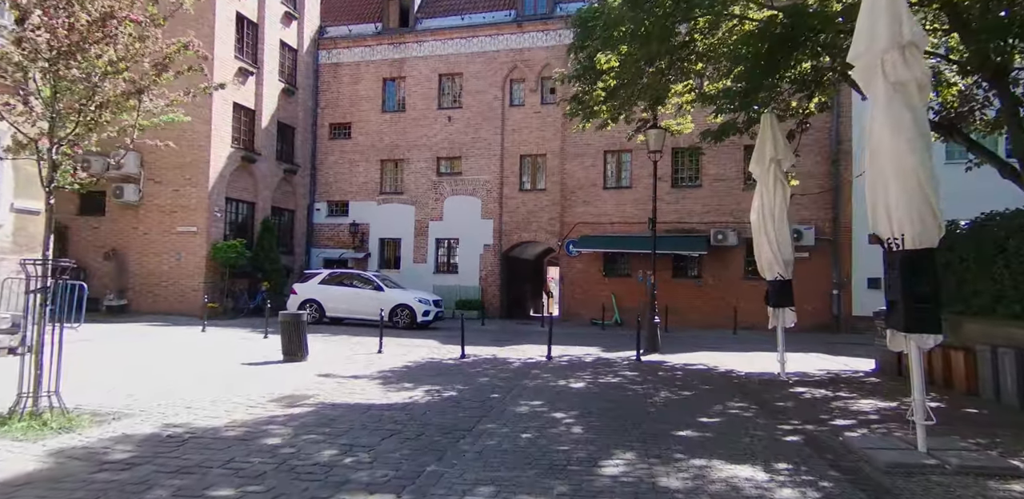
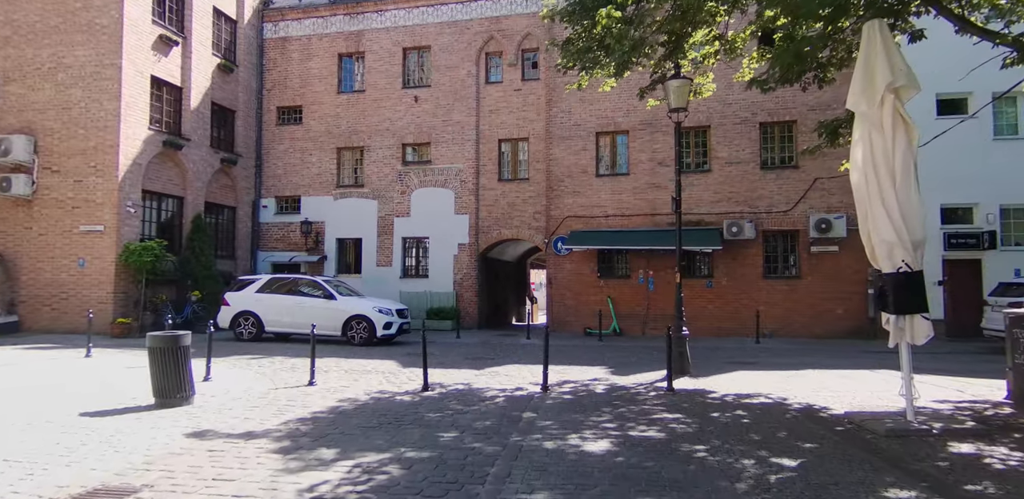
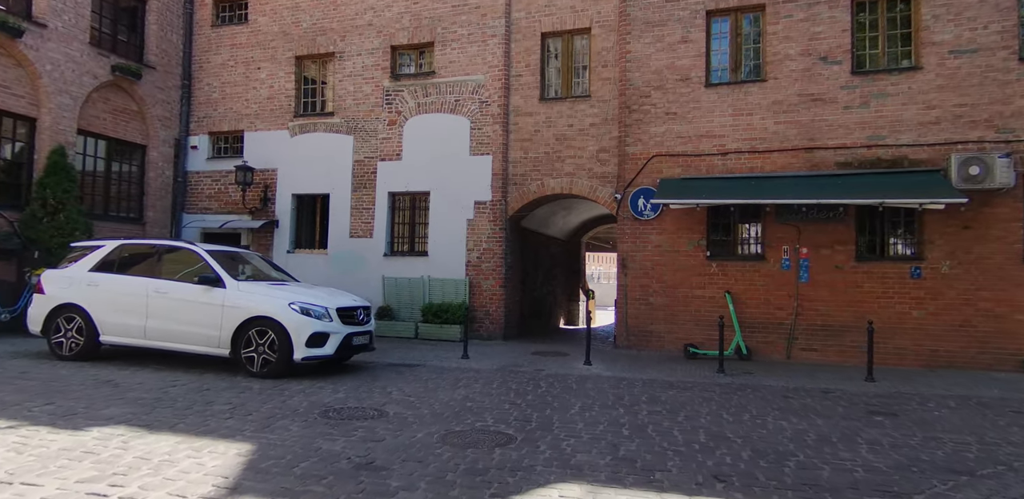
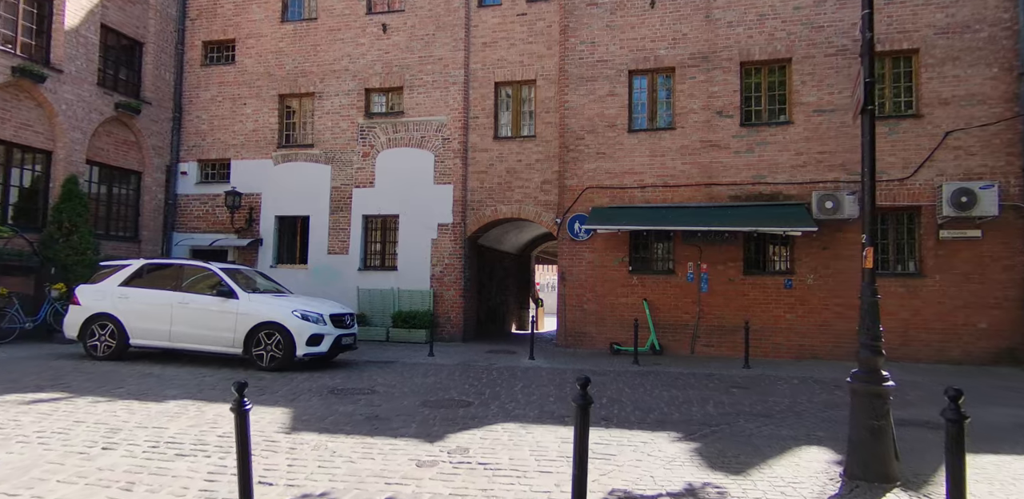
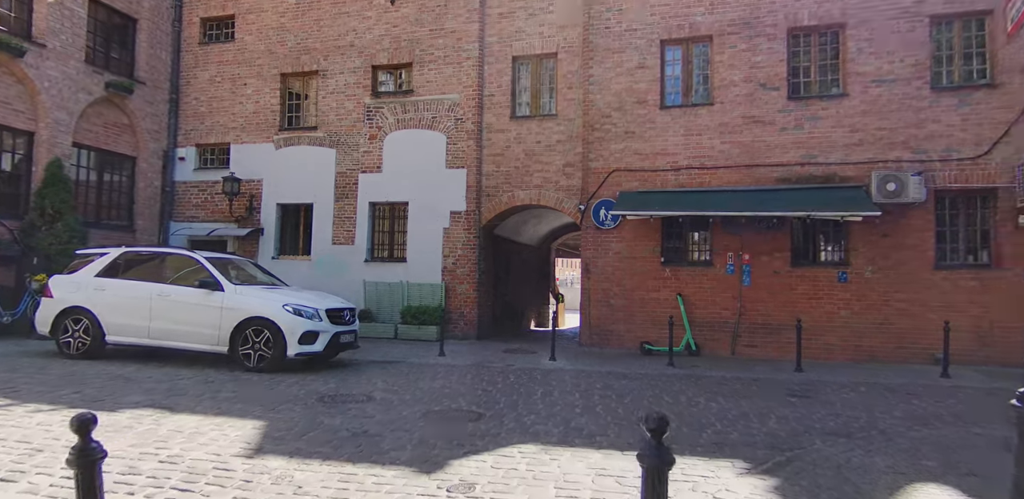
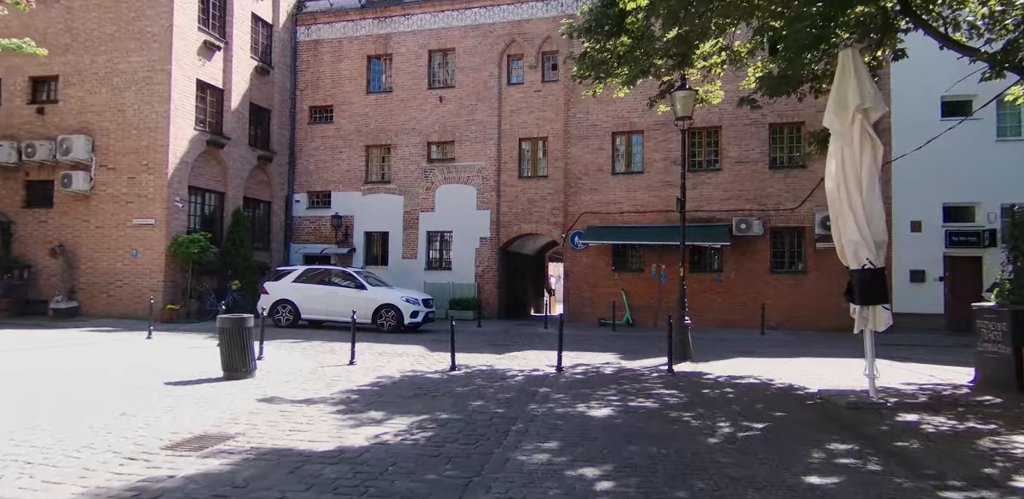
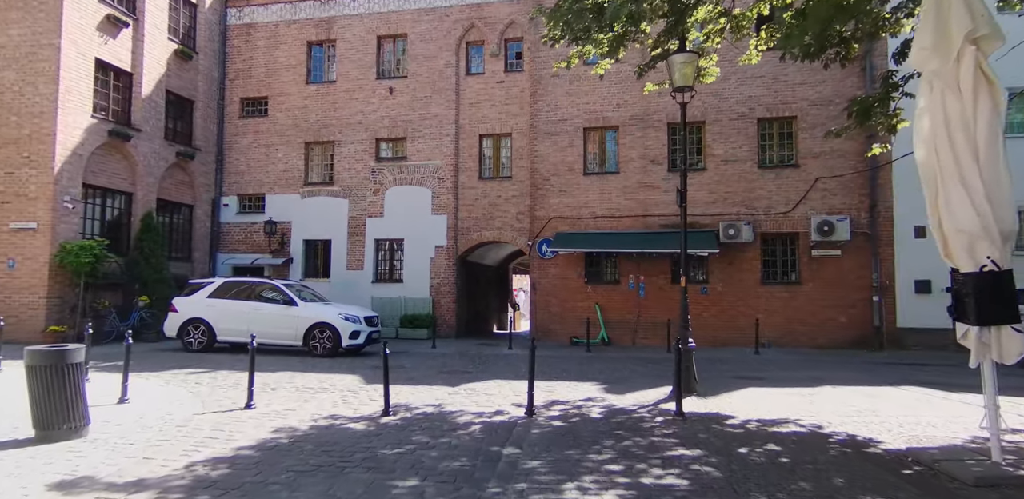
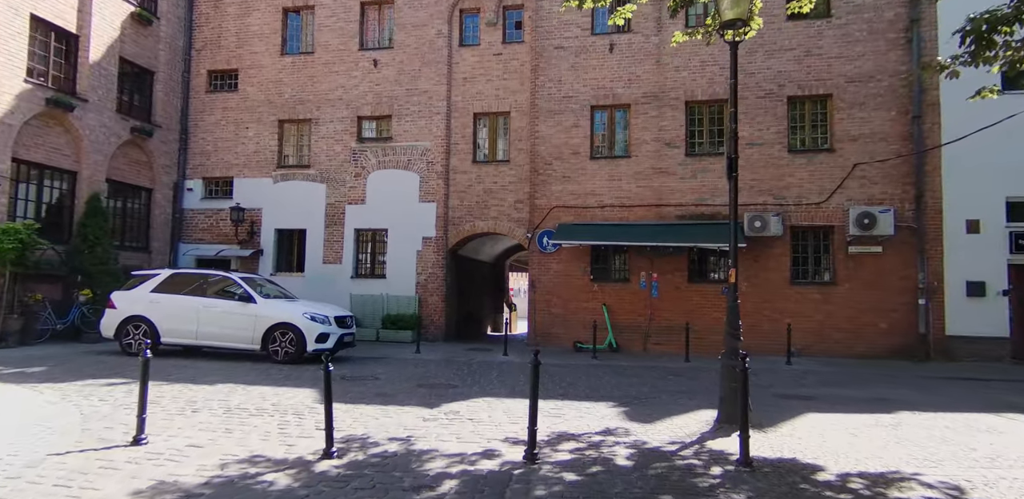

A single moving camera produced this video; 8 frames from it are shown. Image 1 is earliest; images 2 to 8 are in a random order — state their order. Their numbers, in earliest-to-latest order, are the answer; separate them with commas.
6, 2, 7, 8, 4, 5, 3
